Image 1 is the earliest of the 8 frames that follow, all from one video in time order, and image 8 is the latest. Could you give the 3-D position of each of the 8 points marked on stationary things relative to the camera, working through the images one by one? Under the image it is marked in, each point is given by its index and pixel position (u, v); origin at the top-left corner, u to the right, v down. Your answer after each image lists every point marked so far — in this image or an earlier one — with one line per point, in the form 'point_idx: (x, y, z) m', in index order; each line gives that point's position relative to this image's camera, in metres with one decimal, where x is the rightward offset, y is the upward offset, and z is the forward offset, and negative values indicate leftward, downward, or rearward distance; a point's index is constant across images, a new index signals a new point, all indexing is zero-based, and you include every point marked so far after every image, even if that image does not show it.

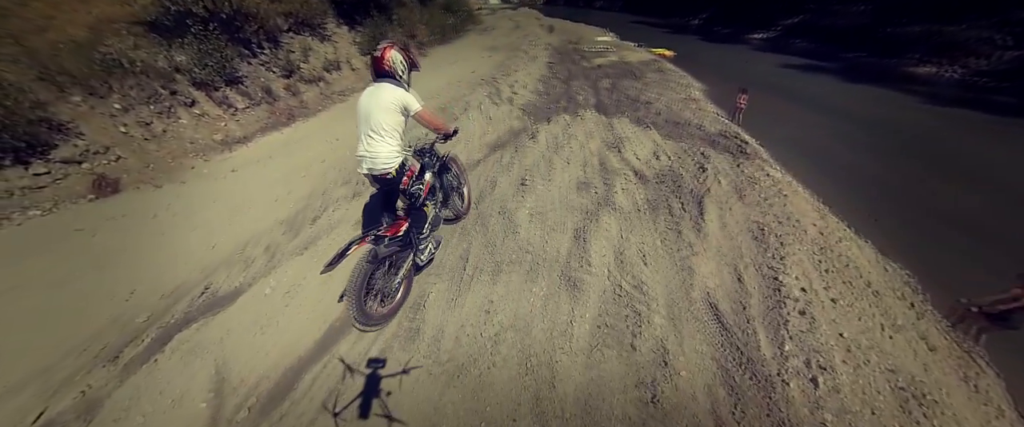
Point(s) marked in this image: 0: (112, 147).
0: (-7.6, +1.3, +5.8) m
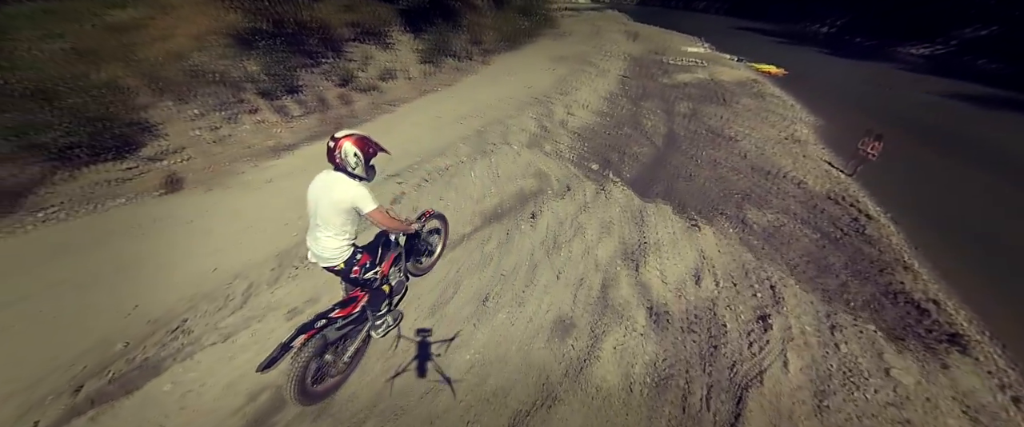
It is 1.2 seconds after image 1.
0: (-7.0, +1.4, +6.5) m
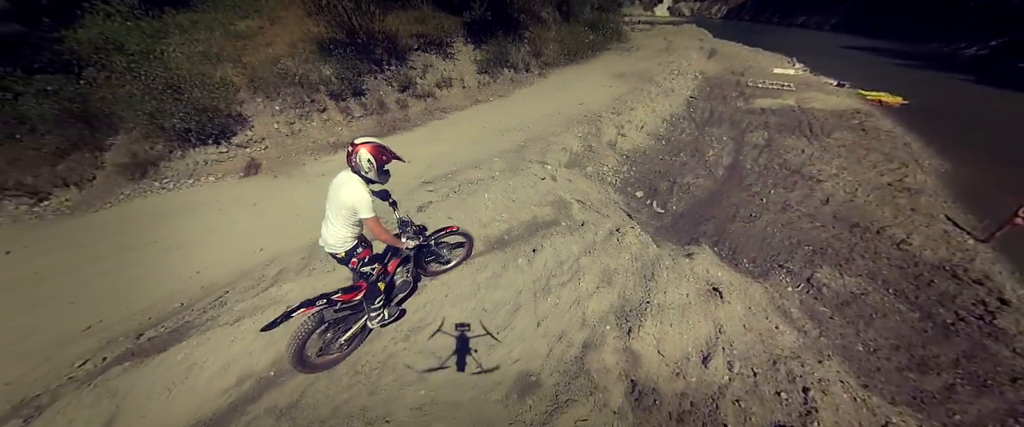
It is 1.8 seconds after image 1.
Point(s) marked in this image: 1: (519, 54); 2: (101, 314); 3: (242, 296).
0: (-6.2, +1.8, +7.5) m
1: (+0.3, +6.3, +12.2) m
2: (-5.7, -1.3, +4.1) m
3: (-3.9, -1.1, +4.3) m
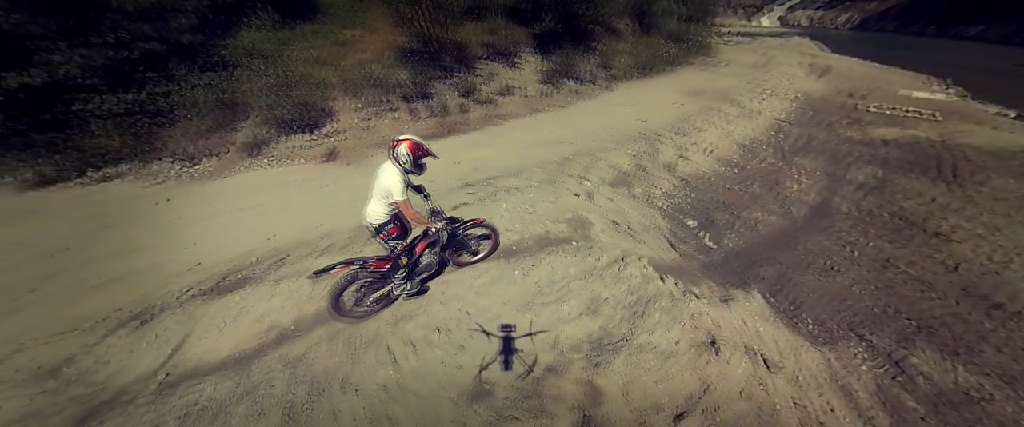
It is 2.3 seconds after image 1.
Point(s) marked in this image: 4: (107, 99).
0: (-4.9, +2.3, +8.7) m
1: (+2.9, +5.8, +12.0) m
2: (-5.5, -0.7, +5.2) m
3: (-3.7, -0.7, +5.1) m
4: (-10.1, +2.8, +7.6) m
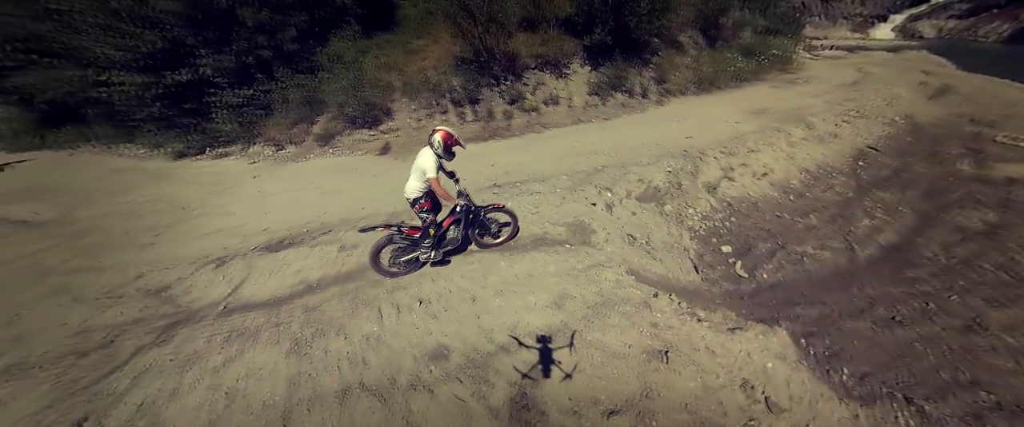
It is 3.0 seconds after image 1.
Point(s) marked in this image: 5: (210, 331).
0: (-3.7, +2.7, +9.8) m
1: (+4.9, +5.2, +11.8) m
2: (-5.2, -0.2, +6.4) m
3: (-3.5, -0.4, +6.0) m
4: (-9.0, +3.7, +9.6) m
5: (-4.5, -1.5, +4.4) m
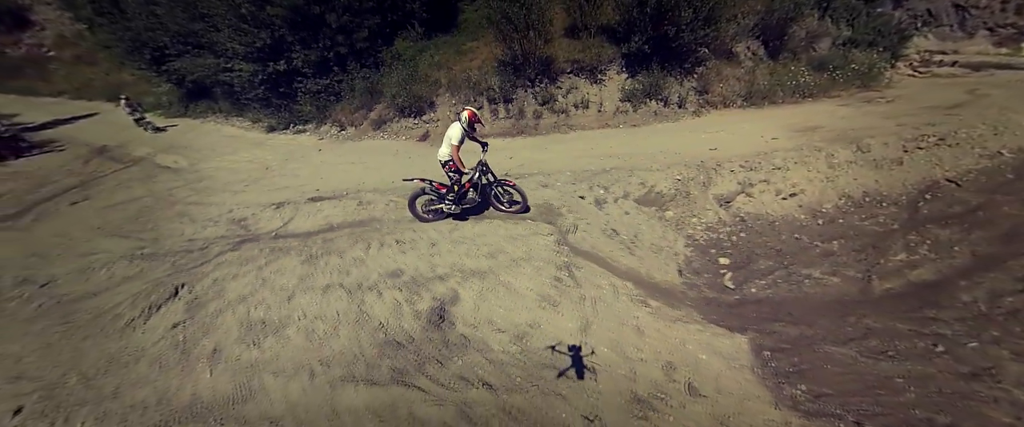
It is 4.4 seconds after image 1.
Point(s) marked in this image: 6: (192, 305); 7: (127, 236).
0: (-2.7, +3.3, +11.1) m
1: (+6.3, +4.8, +11.7) m
2: (-5.1, +0.8, +8.1) m
3: (-3.5, +0.4, +7.3) m
4: (-7.8, +5.1, +11.8) m
5: (-4.9, -0.6, +5.9) m
6: (-4.8, -1.3, +4.5) m
7: (-8.1, -0.5, +6.4) m
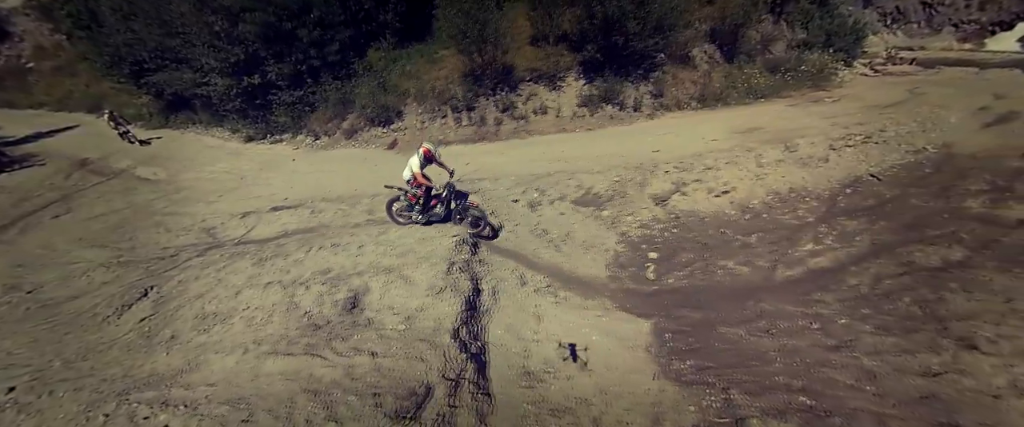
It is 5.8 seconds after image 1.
0: (-4.1, +3.3, +11.8) m
1: (+4.9, +4.9, +12.5) m
2: (-6.4, +0.6, +8.7) m
3: (-4.8, +0.2, +8.0) m
4: (-9.2, +4.9, +12.4) m
5: (-6.2, -0.8, +6.6) m
6: (-6.1, -1.5, +5.2) m
7: (-9.4, -0.7, +7.0) m
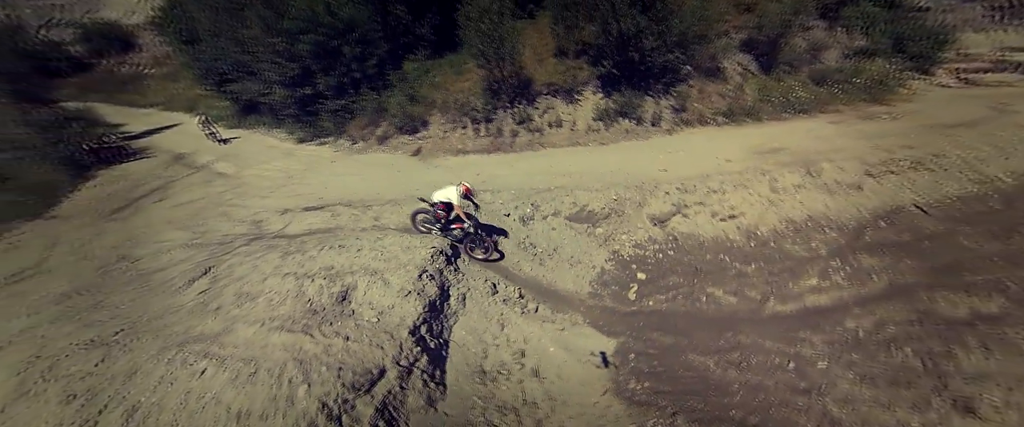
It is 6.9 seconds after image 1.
0: (-3.4, +3.2, +12.9) m
1: (+5.6, +4.3, +12.4) m
2: (-6.3, +0.7, +10.2) m
3: (-4.8, +0.3, +9.3) m
4: (-8.3, +5.2, +14.1) m
5: (-6.4, -0.7, +8.1) m
6: (-6.5, -1.4, +6.7) m
7: (-9.5, -0.4, +8.9) m
